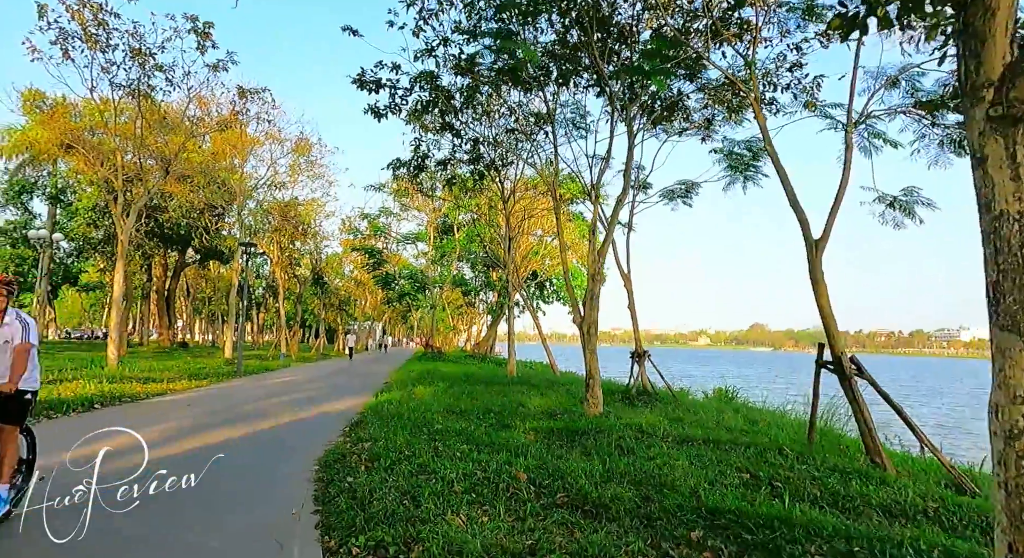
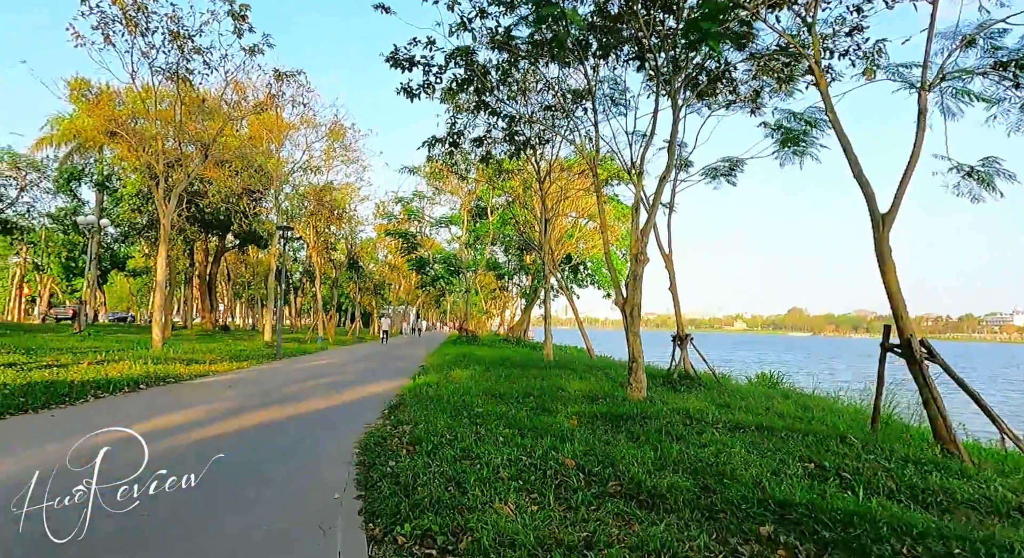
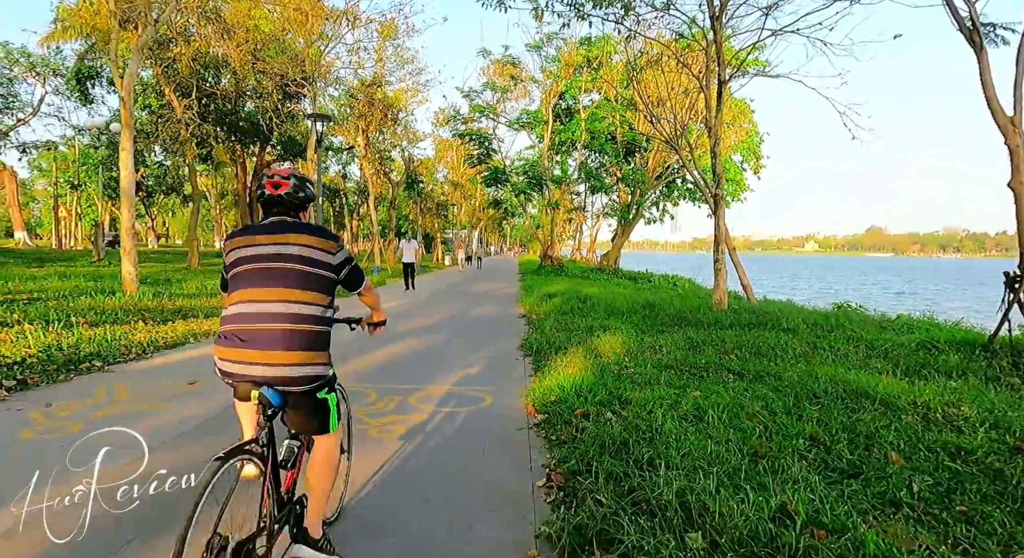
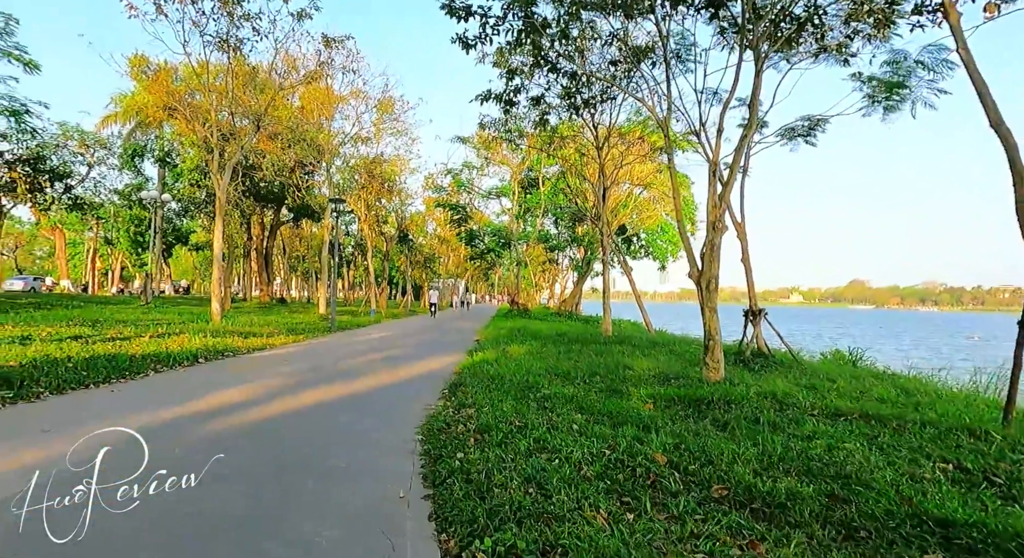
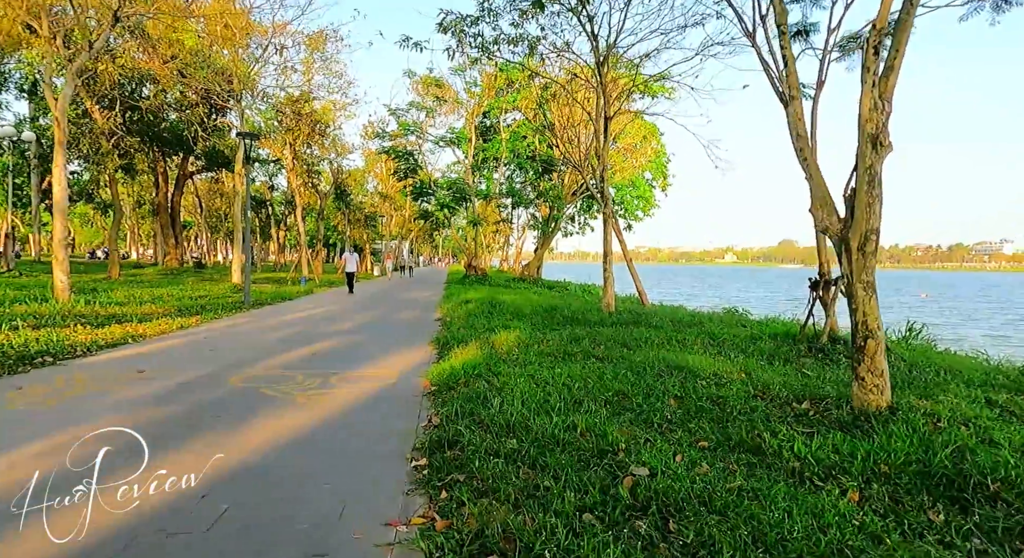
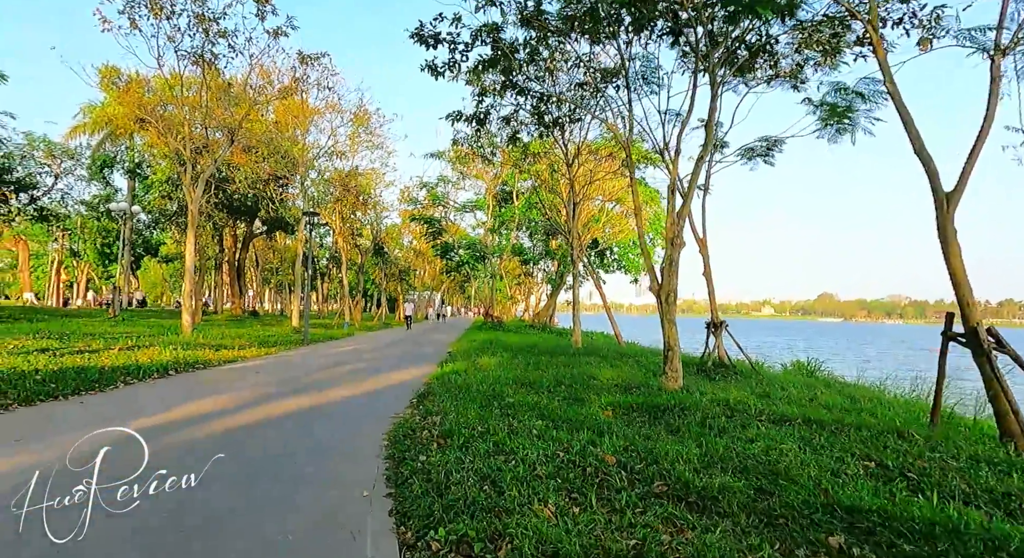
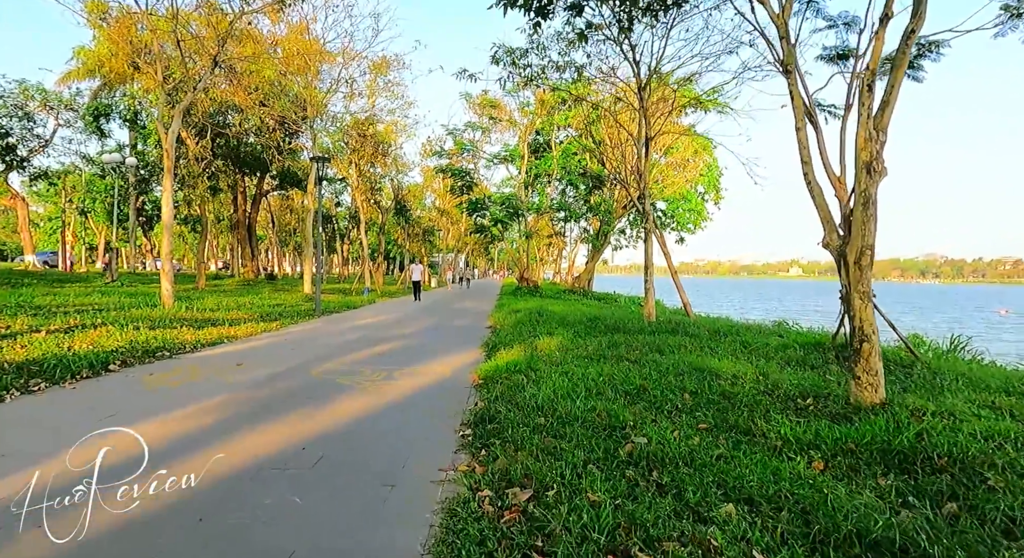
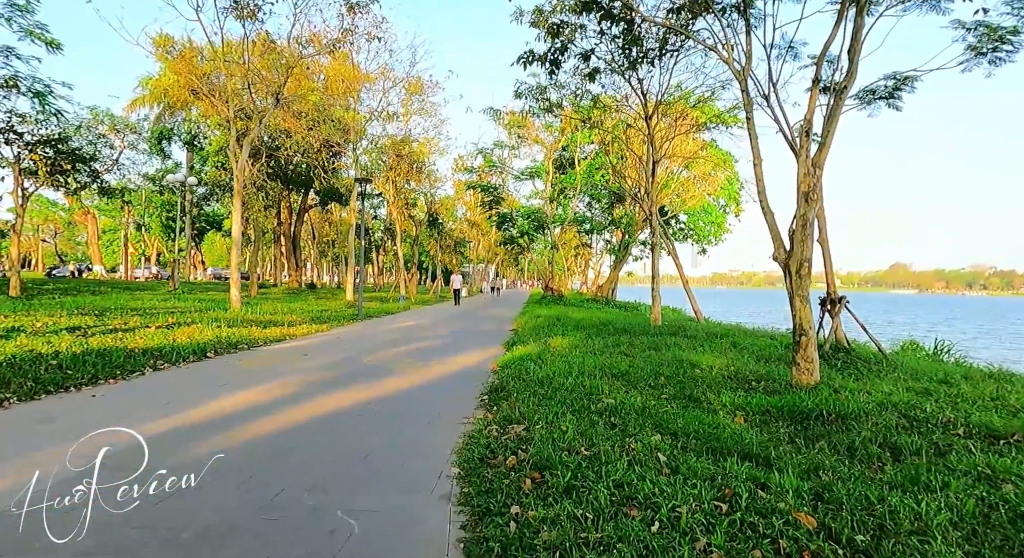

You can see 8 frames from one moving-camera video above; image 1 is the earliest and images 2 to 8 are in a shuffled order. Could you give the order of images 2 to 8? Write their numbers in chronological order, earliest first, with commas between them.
2, 6, 4, 8, 7, 5, 3
